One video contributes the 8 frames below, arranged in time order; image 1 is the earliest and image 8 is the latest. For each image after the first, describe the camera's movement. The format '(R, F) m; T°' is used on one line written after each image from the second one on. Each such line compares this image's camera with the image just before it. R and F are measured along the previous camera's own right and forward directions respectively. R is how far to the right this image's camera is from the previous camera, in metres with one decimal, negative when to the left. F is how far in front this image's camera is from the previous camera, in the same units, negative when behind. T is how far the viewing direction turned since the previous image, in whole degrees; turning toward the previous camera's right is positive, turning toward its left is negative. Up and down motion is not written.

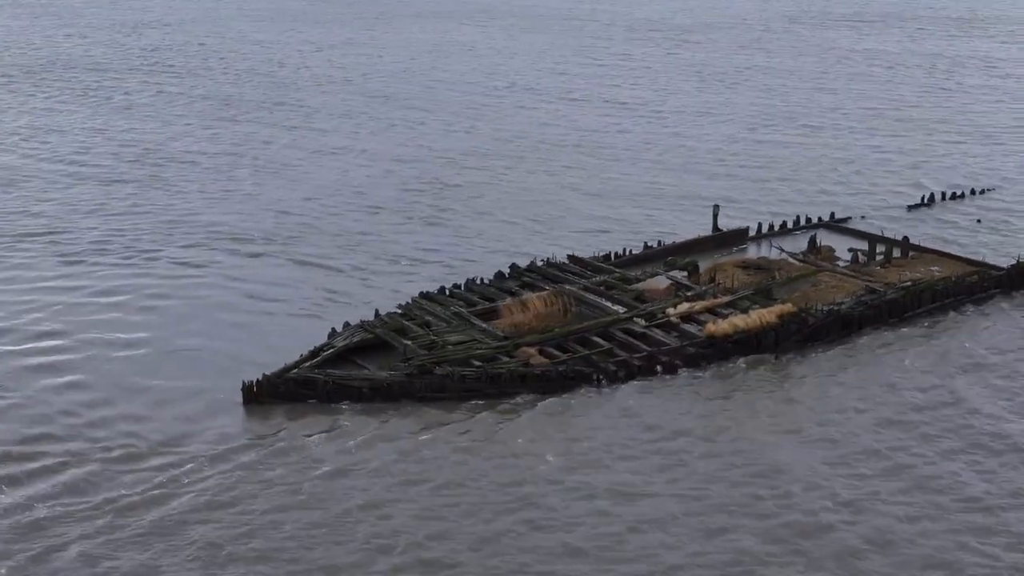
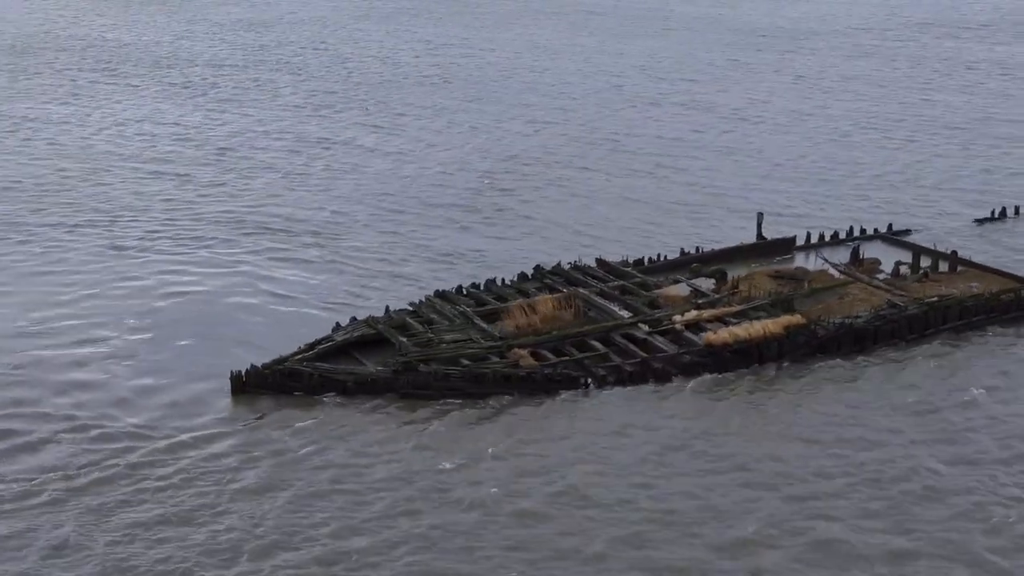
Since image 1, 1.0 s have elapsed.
(+3.2, -0.2) m; -7°
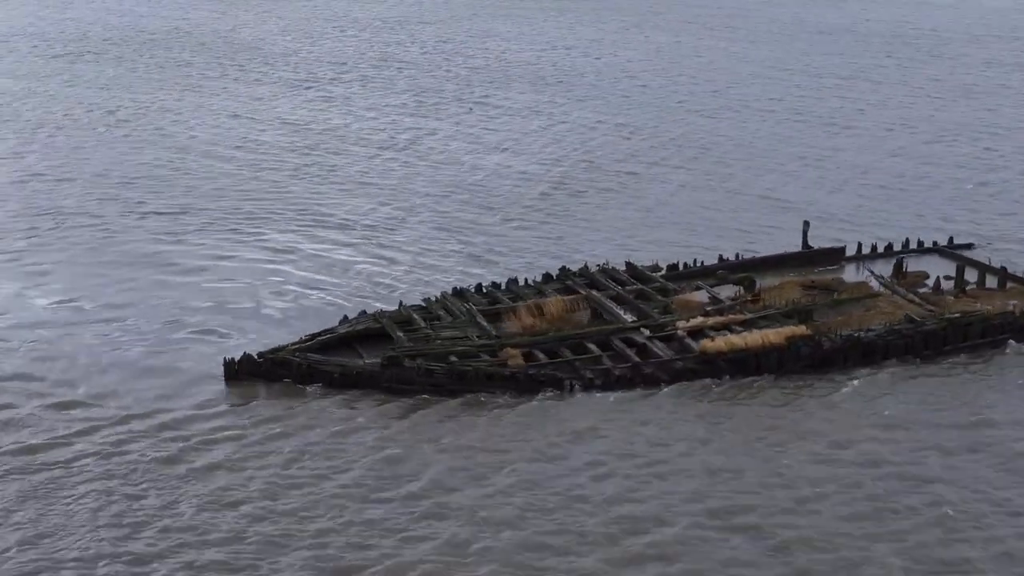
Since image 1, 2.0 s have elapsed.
(+3.6, -0.2) m; -7°
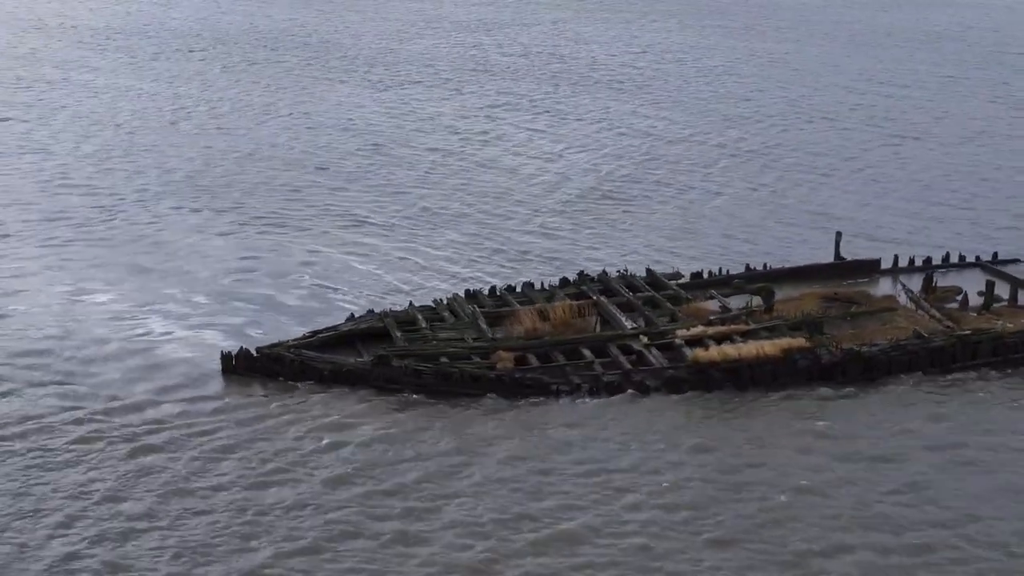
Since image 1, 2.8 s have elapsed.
(+2.9, -0.1) m; -6°
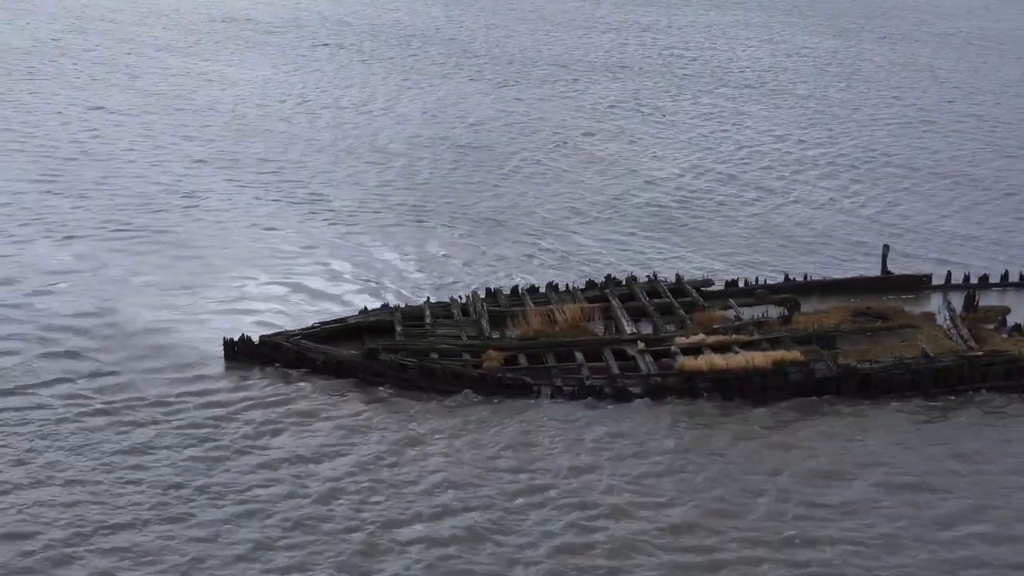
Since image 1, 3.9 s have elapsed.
(+4.2, 0.0) m; -9°
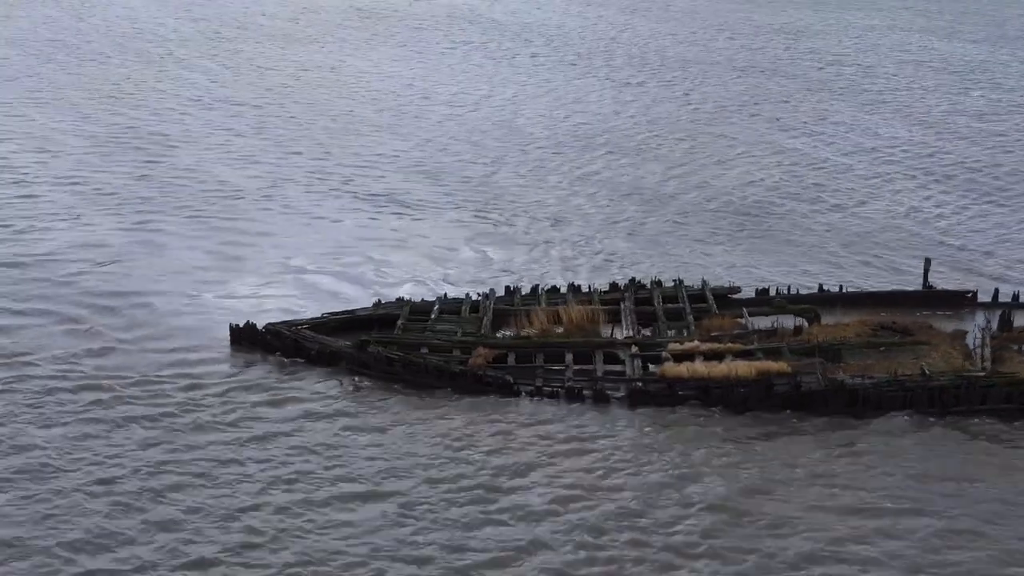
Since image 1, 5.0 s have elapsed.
(+4.2, +0.2) m; -8°
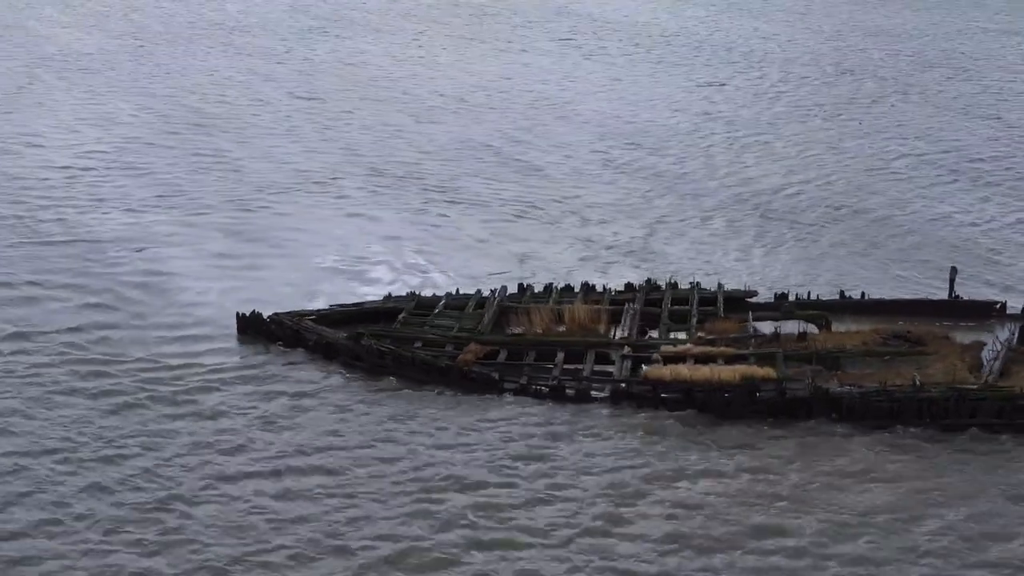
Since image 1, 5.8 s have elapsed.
(+3.0, +0.1) m; -6°
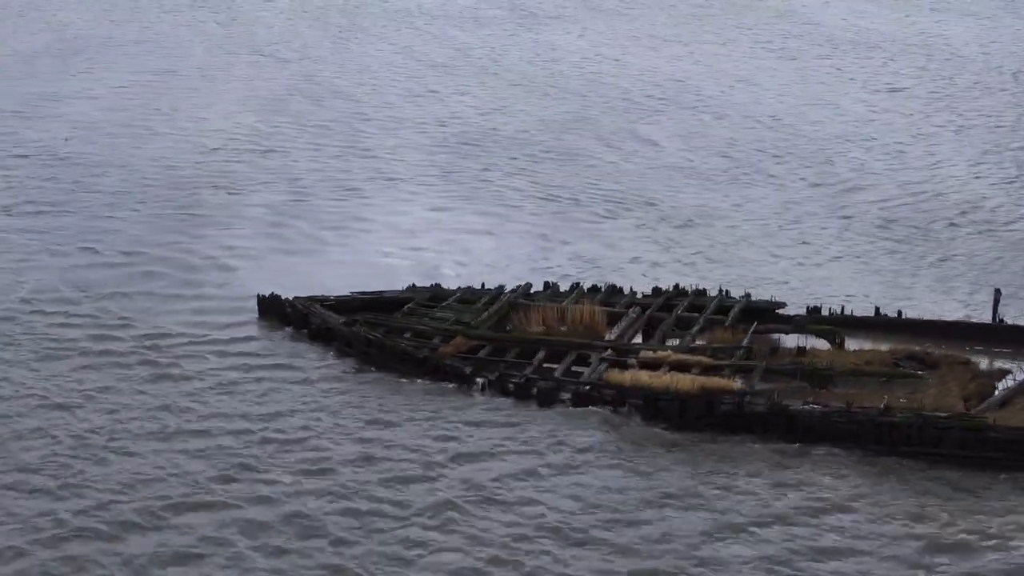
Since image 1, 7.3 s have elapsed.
(+6.1, +0.7) m; -12°
